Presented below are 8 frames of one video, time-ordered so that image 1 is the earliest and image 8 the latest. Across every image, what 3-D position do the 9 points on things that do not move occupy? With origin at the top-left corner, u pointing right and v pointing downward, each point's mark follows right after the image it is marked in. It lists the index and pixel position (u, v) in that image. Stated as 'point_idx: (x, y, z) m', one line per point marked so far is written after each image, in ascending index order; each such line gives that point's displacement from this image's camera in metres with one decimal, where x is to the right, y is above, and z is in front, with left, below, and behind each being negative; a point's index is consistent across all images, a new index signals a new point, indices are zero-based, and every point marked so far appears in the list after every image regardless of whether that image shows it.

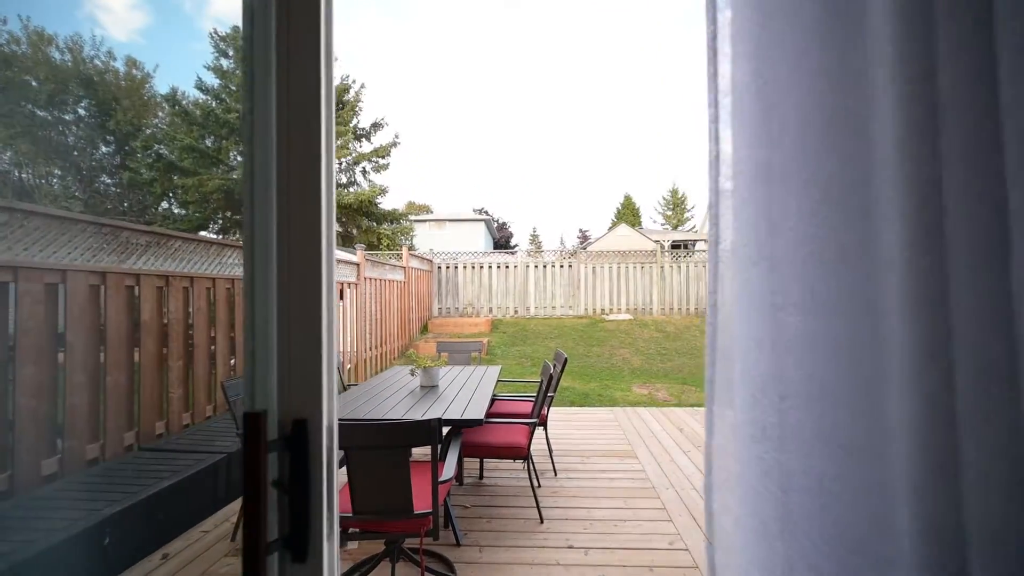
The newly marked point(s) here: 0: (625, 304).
0: (+2.9, -0.4, +10.4) m
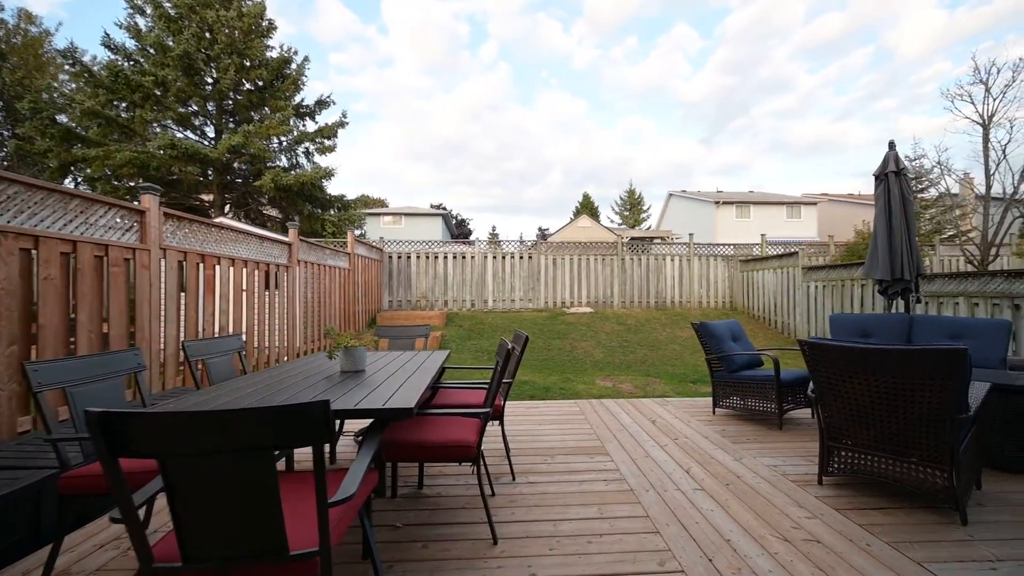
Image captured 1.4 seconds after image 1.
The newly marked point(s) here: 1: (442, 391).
0: (+1.8, -0.2, +10.1) m
1: (-0.4, -0.6, +2.5) m
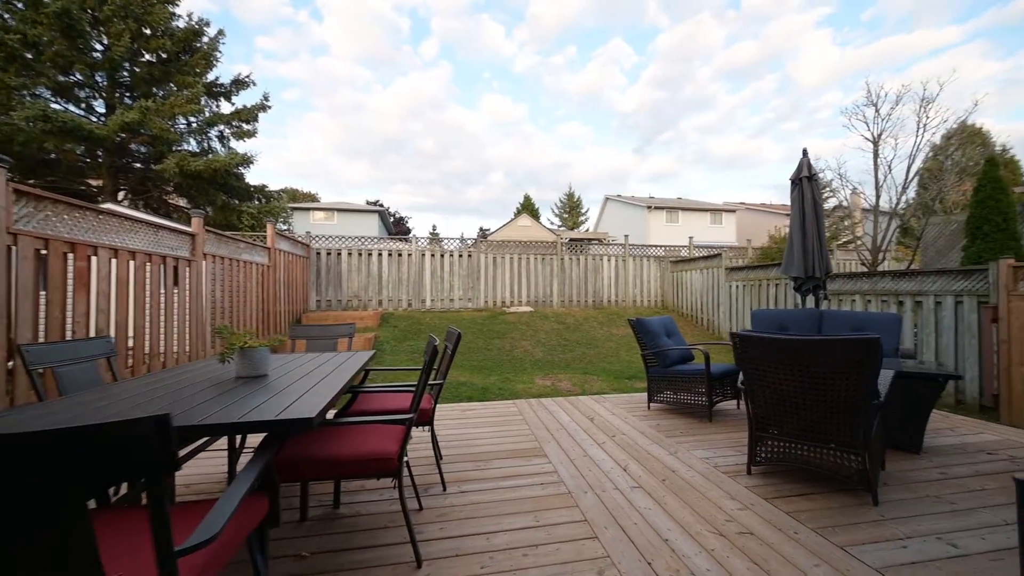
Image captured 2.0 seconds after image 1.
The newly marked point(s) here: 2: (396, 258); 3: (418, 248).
0: (+0.3, -0.2, +10.1) m
1: (-0.8, -0.6, +2.3) m
2: (-2.7, +0.7, +9.5) m
3: (-2.2, +0.9, +9.7) m
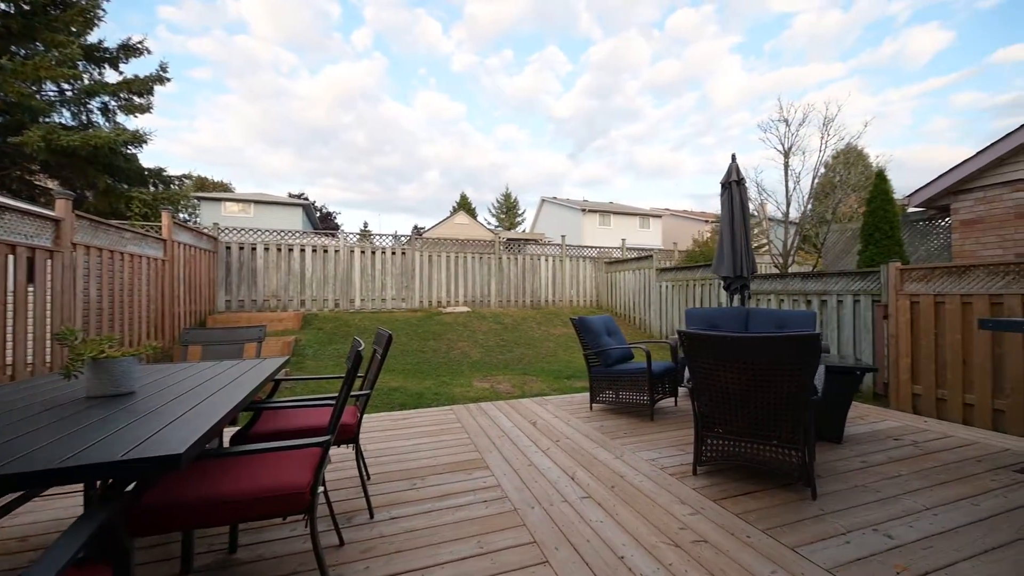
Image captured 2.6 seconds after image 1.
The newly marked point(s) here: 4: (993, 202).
0: (-1.2, -0.2, +9.9) m
1: (-1.1, -0.6, +1.9) m
2: (-4.1, +0.7, +8.8) m
3: (-3.7, +1.0, +9.0) m
4: (+5.6, +1.0, +4.8) m
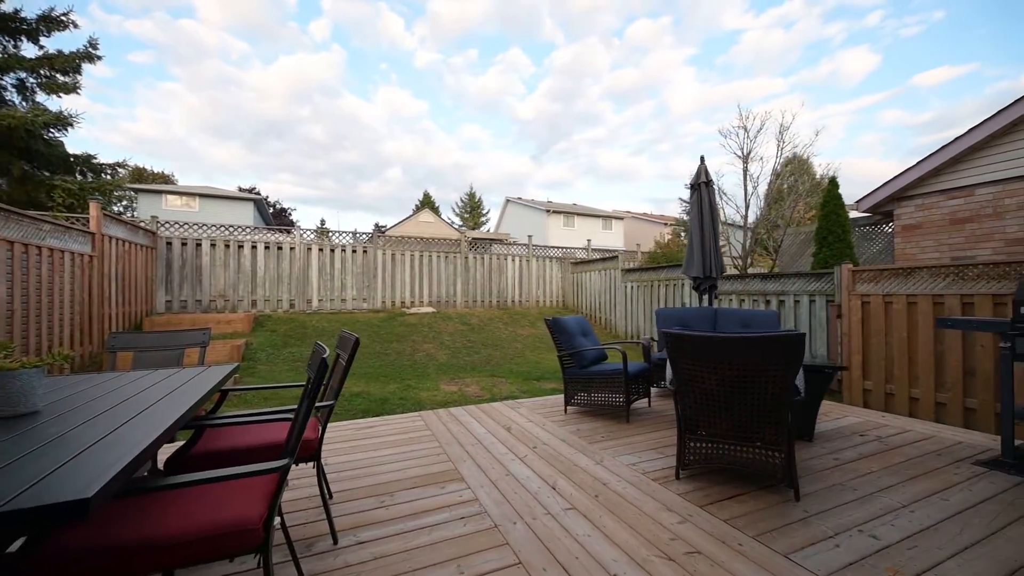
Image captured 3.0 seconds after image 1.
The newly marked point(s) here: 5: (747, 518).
0: (-2.0, -0.2, +9.6) m
1: (-1.2, -0.6, +1.7) m
2: (-4.8, +0.7, +8.2) m
3: (-4.4, +1.0, +8.5) m
4: (+5.3, +1.0, +5.2) m
5: (+1.0, -1.0, +1.8) m
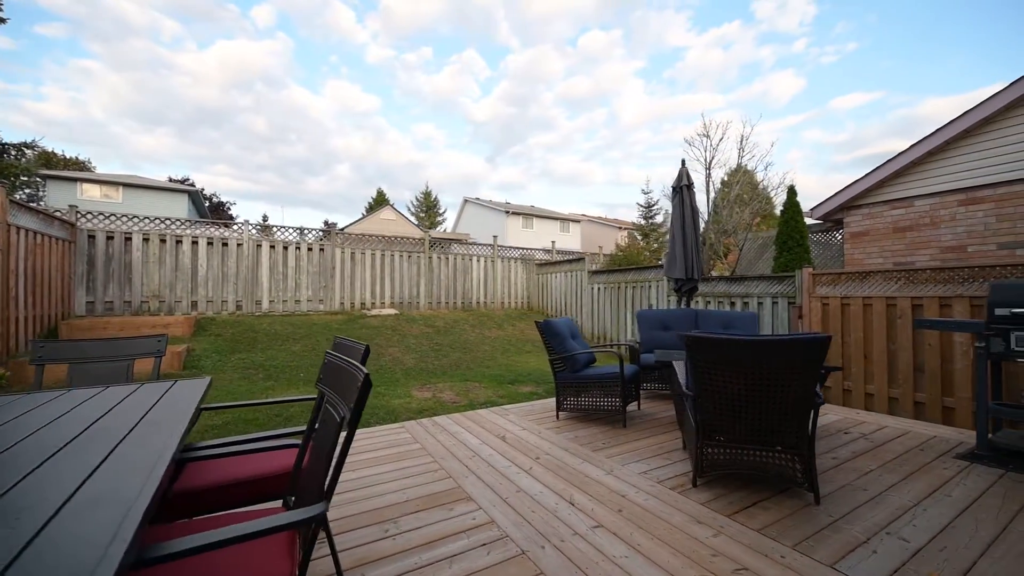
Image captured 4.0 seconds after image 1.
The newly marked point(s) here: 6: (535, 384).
0: (-2.7, -0.2, +9.1) m
1: (-1.1, -0.6, +1.4) m
2: (-5.3, +0.7, +7.5) m
3: (-5.0, +1.0, +7.8) m
4: (+5.0, +1.0, +5.6) m
5: (+1.1, -1.0, +1.7) m
6: (+0.3, -1.3, +5.6) m
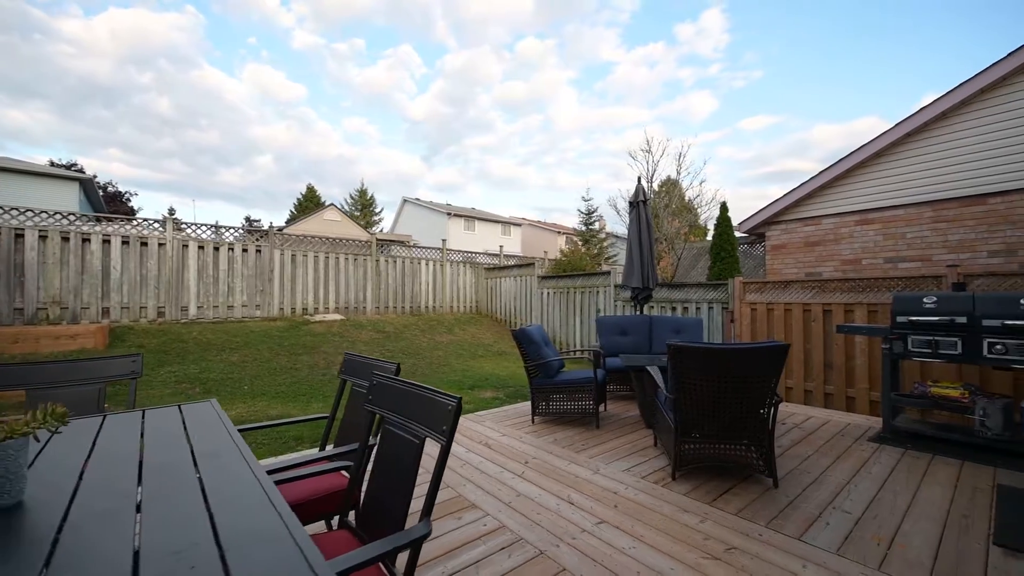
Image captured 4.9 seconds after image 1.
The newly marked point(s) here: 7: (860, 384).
0: (-3.8, -0.3, +8.7) m
1: (-1.0, -0.6, +1.3) m
2: (-6.1, +0.6, +6.7) m
3: (-5.8, +0.9, +7.1) m
4: (+4.4, +0.9, +6.4) m
5: (+1.1, -1.1, +2.0) m
6: (-0.2, -1.4, +5.7) m
7: (+3.5, -1.0, +4.2) m
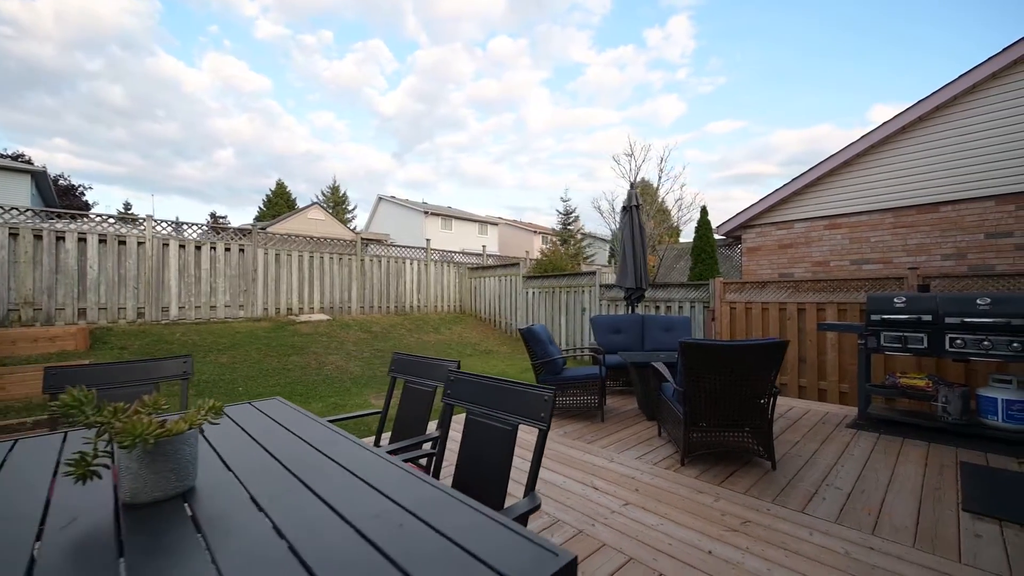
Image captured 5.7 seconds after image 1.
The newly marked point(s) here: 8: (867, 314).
0: (-4.1, -0.3, +8.6) m
1: (-0.7, -0.6, +1.4) m
2: (-6.2, +0.6, +6.5) m
3: (-6.0, +0.9, +6.9) m
4: (+4.2, +0.9, +6.8) m
5: (+1.3, -1.1, +2.2) m
6: (-0.3, -1.4, +5.8) m
7: (+3.6, -1.0, +4.5) m
8: (+2.8, -0.2, +3.3) m
